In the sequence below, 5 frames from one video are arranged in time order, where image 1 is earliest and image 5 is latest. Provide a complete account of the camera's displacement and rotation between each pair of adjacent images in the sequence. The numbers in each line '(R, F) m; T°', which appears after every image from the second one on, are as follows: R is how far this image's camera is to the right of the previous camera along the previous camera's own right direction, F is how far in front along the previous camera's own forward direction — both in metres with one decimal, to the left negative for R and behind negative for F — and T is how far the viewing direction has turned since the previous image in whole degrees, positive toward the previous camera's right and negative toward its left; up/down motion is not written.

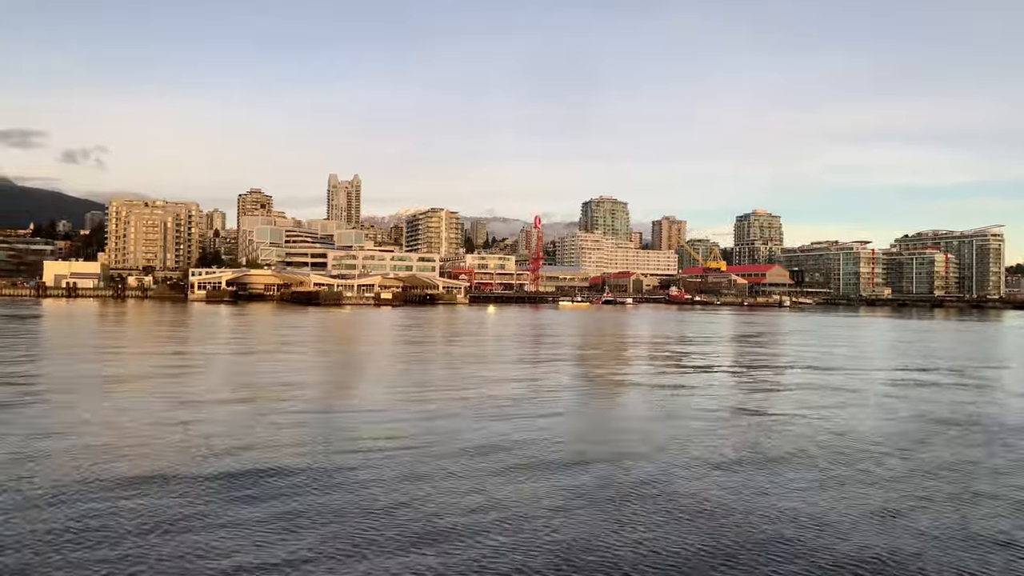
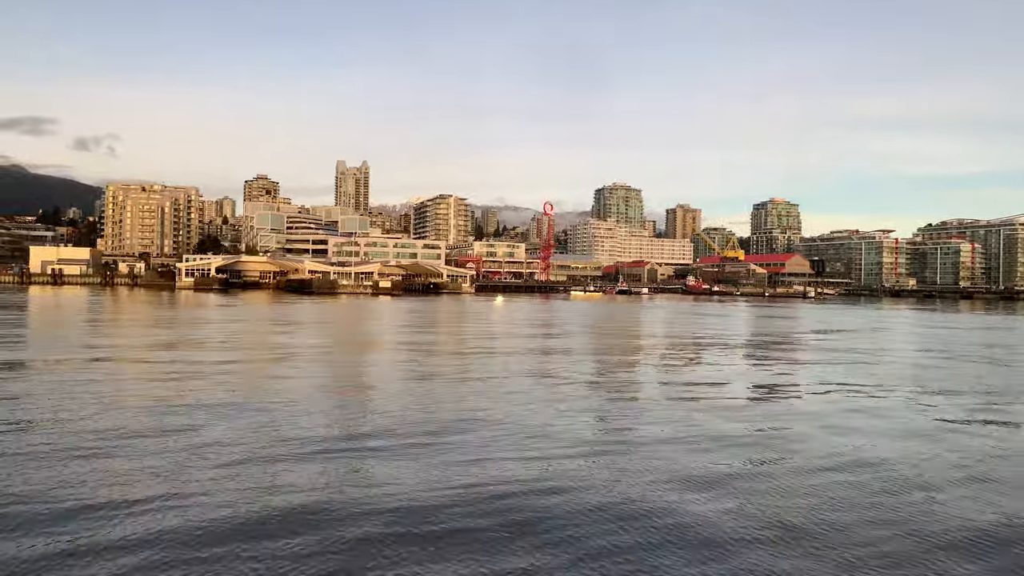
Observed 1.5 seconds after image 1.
(+0.1, +3.0) m; -1°
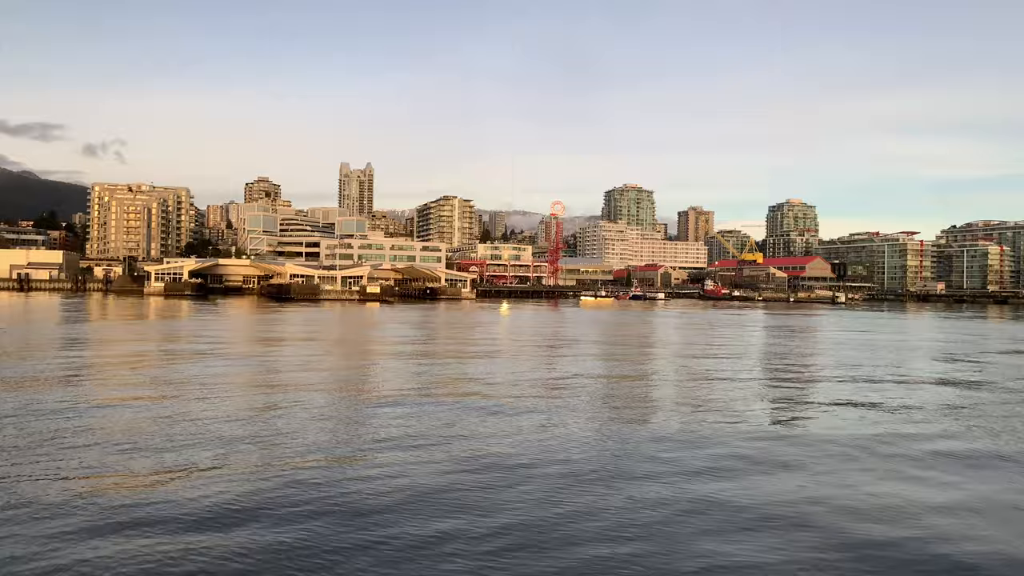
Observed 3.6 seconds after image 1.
(+0.2, +4.2) m; -1°
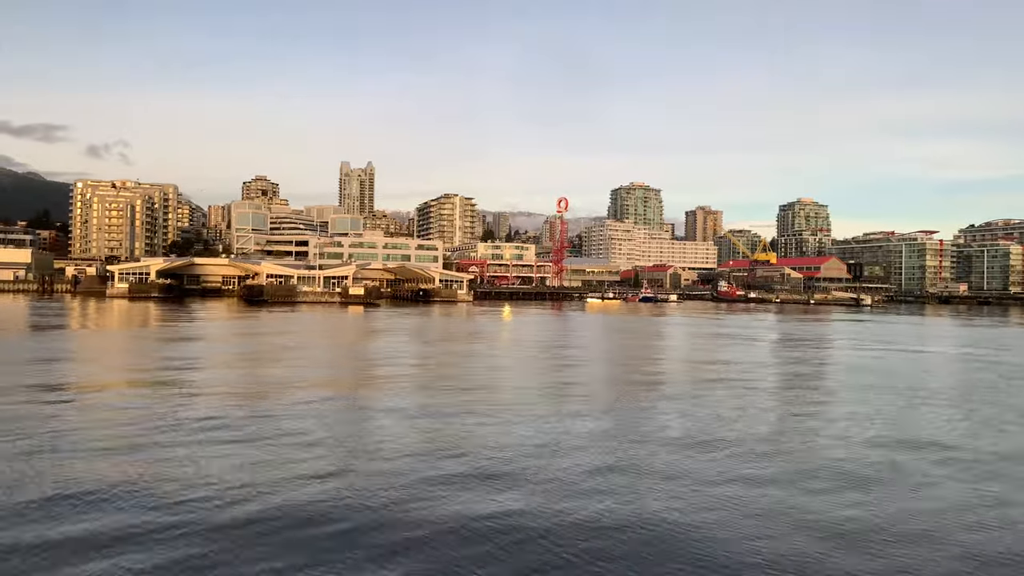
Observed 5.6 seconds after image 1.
(+0.2, +3.6) m; 0°
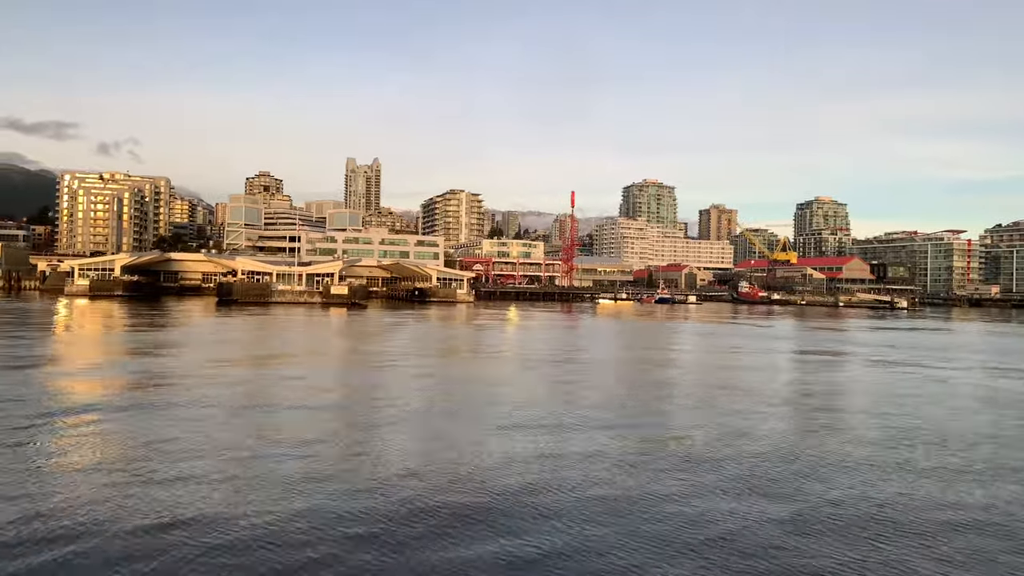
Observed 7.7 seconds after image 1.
(+0.1, +3.7) m; -1°
